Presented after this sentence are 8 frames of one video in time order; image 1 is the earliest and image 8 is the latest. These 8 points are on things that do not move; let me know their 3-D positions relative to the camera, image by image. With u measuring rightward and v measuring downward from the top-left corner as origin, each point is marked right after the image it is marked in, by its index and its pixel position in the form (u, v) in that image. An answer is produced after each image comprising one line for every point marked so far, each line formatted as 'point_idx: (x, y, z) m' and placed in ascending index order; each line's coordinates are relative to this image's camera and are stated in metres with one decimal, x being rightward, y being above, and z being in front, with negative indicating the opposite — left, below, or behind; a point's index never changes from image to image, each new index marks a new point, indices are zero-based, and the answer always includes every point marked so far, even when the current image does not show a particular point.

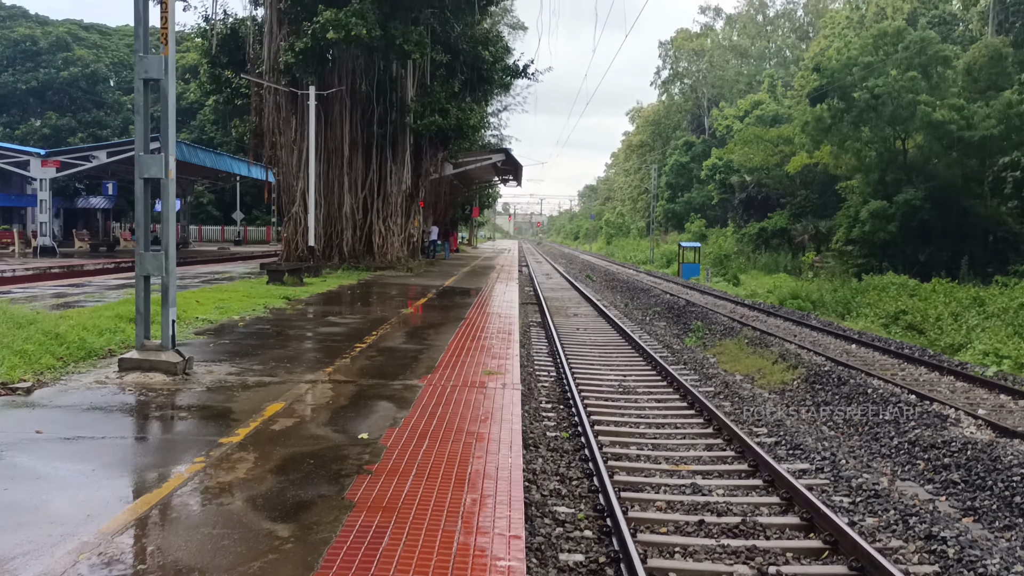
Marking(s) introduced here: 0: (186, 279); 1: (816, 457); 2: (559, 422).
0: (-5.9, +0.2, +15.9) m
1: (+2.5, -1.4, +7.1) m
2: (+0.4, -1.3, +8.2) m
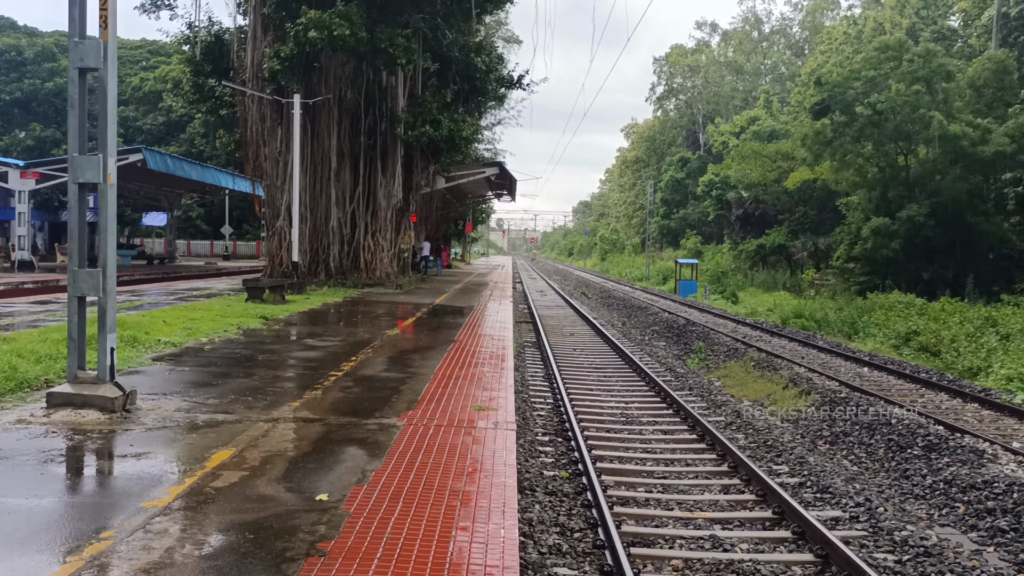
0: (-6.0, -0.1, +15.1) m
1: (+2.4, -1.5, +6.3) m
2: (+0.4, -1.4, +7.4) m
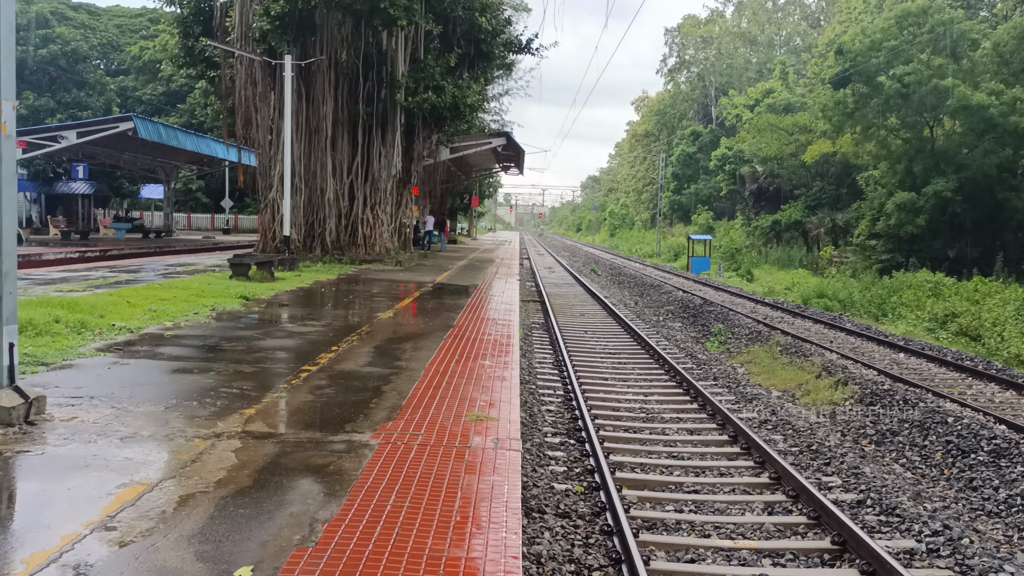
0: (-5.9, +0.2, +14.1) m
1: (+2.4, -1.4, +5.2) m
2: (+0.4, -1.3, +6.3) m
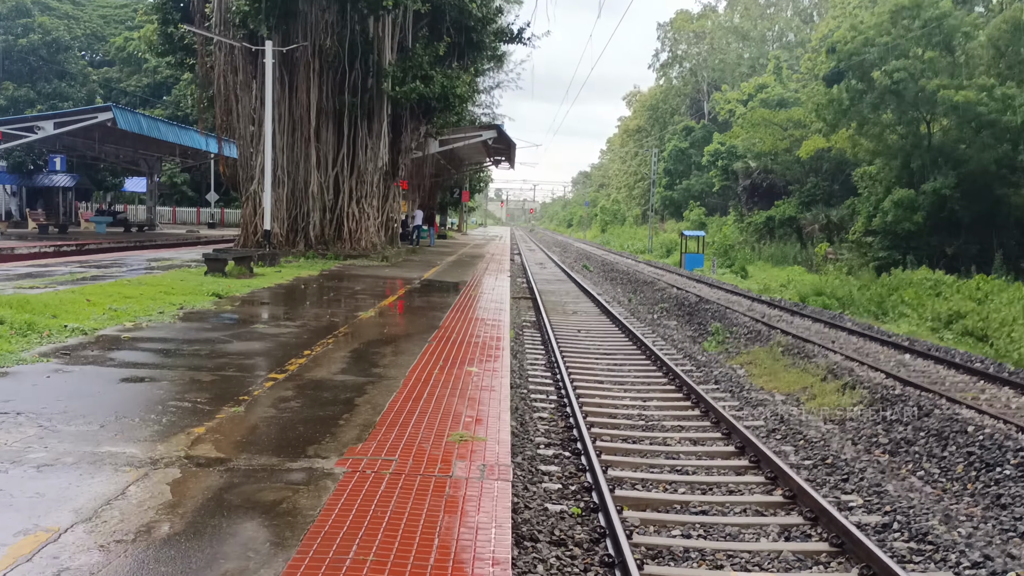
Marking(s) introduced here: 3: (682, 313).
0: (-6.1, +0.3, +13.4) m
1: (+2.4, -1.4, +4.7) m
2: (+0.4, -1.3, +5.8) m
3: (+3.4, -0.5, +17.7) m
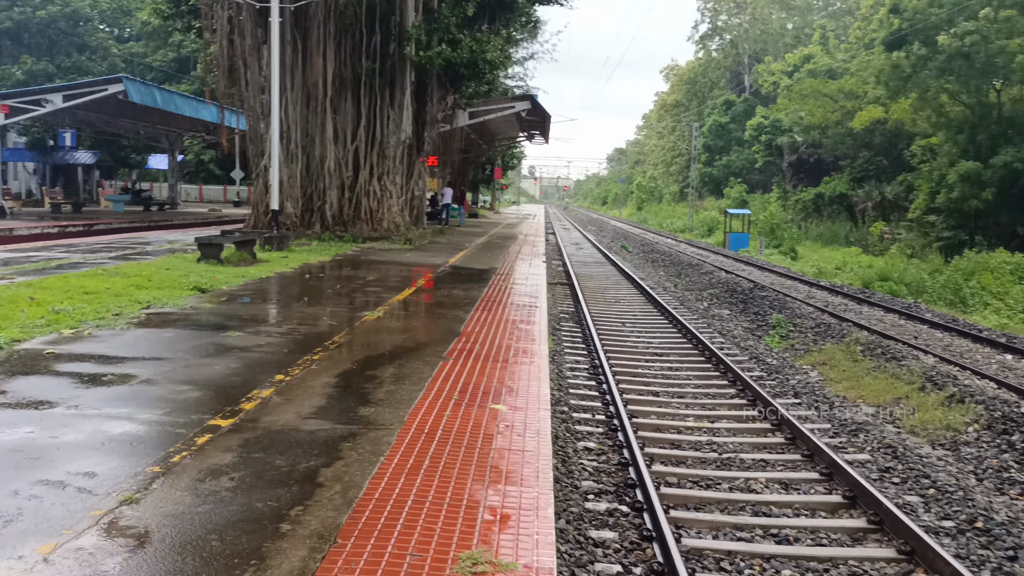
0: (-5.6, +0.5, +12.0) m
1: (+2.5, -1.5, +3.1) m
2: (+0.6, -1.3, +4.2) m
3: (+4.1, -0.2, +16.0) m
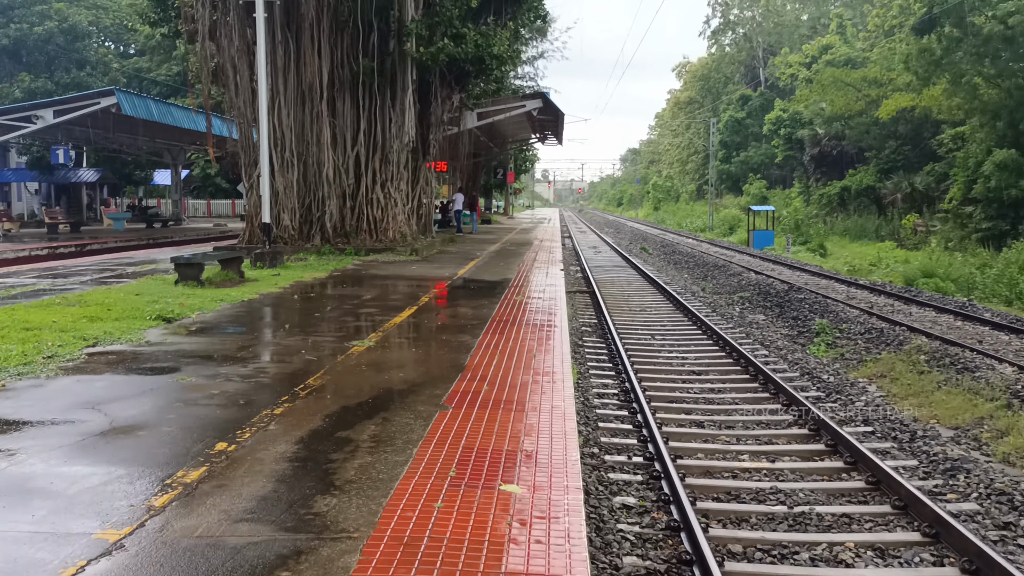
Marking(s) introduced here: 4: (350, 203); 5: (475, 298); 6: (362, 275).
0: (-5.4, +0.2, +11.0) m
1: (+2.6, -1.5, +1.8) m
2: (+0.6, -1.4, +3.0) m
3: (+4.4, -0.3, +14.8) m
4: (-3.2, +1.7, +17.7) m
5: (-0.4, -0.1, +10.3) m
6: (-2.0, +0.2, +11.8) m
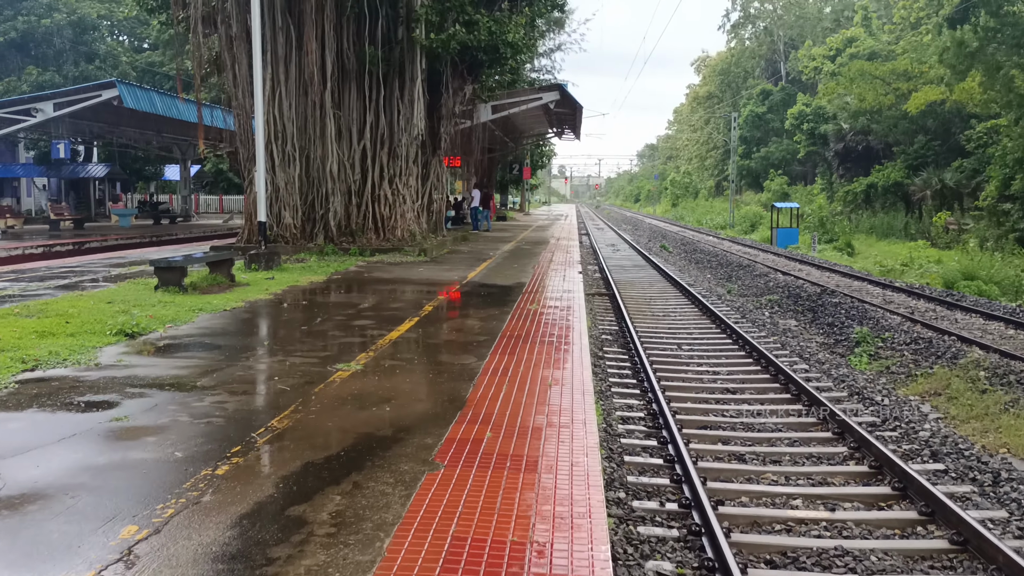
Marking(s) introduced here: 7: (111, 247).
0: (-5.2, +0.1, +10.2) m
1: (+2.6, -1.6, +0.9) m
2: (+0.7, -1.5, +2.1) m
3: (+4.6, -0.4, +13.8) m
4: (-2.9, +1.7, +16.8) m
5: (-0.3, -0.2, +9.5) m
6: (-1.9, +0.1, +11.0) m
7: (-8.3, +0.8, +18.3) m
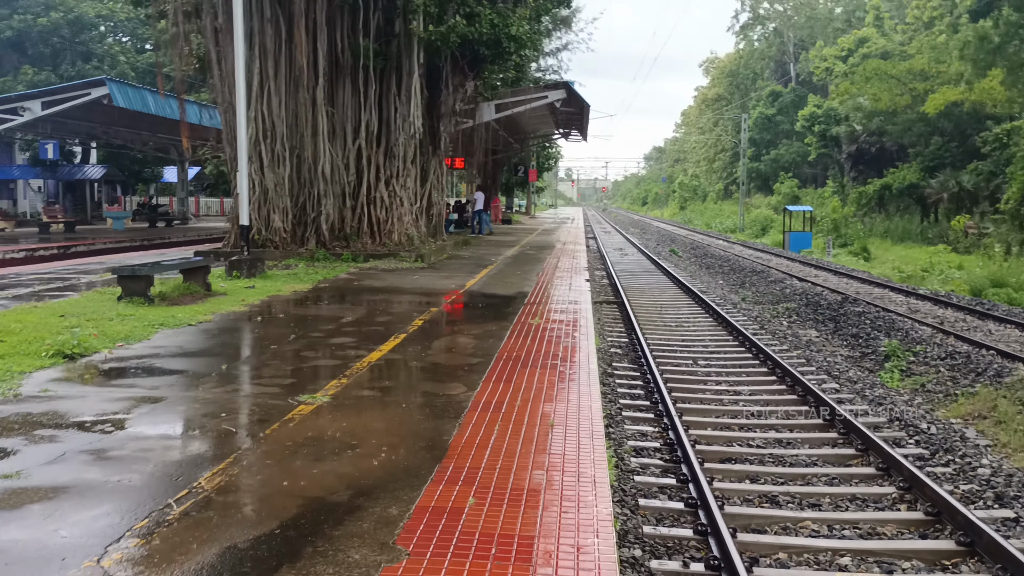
0: (-5.2, 0.0, +9.5) m
1: (+2.5, -1.7, +0.1) m
2: (+0.6, -1.6, +1.3) m
3: (+4.6, -0.5, +13.0) m
4: (-2.9, +1.6, +16.0) m
5: (-0.3, -0.3, +8.7) m
6: (-1.8, 0.0, +10.2) m
7: (-8.3, +0.7, +17.5) m
